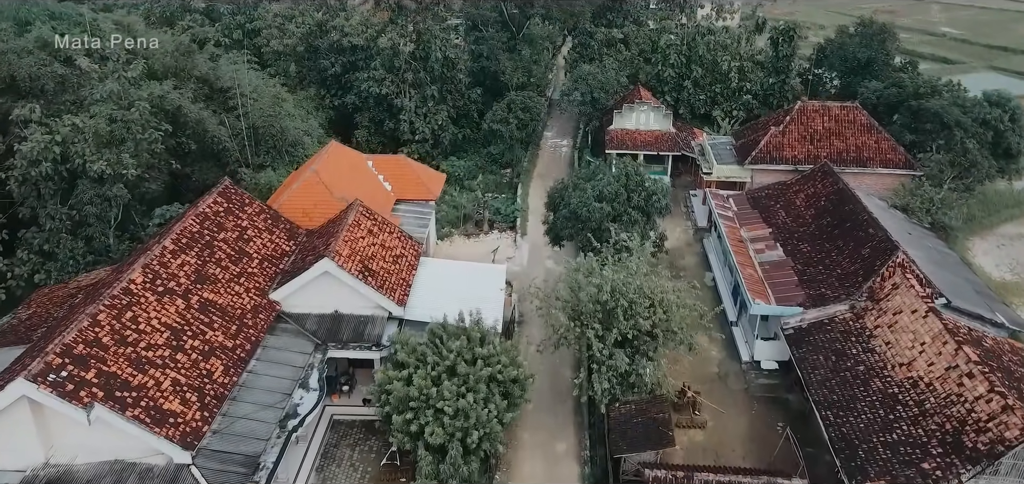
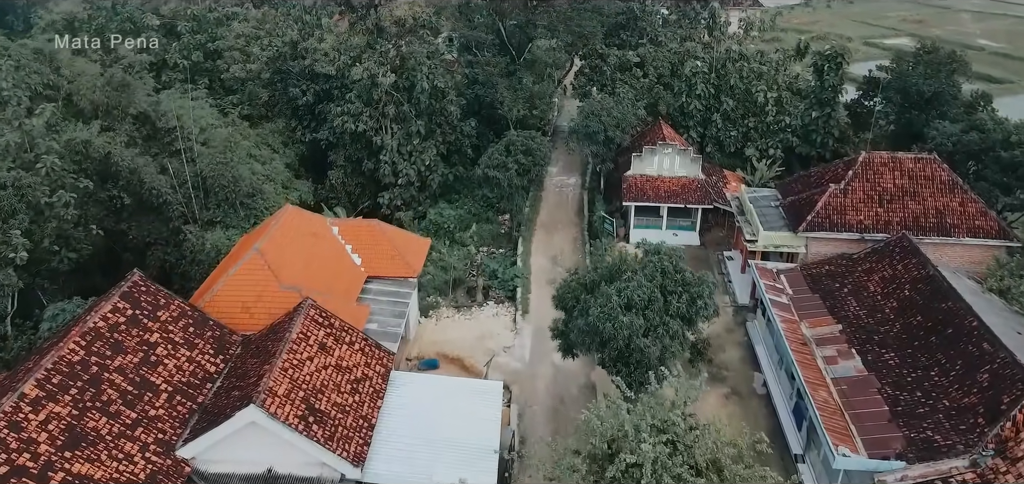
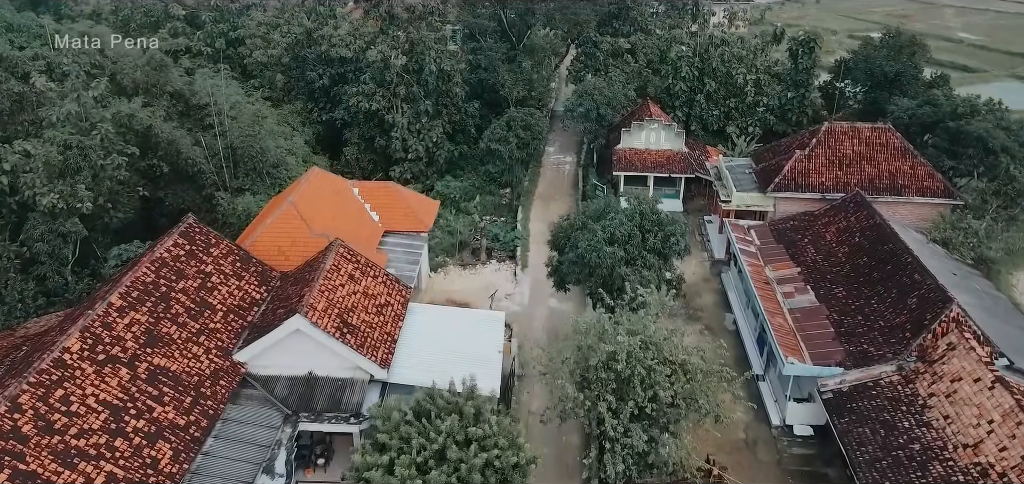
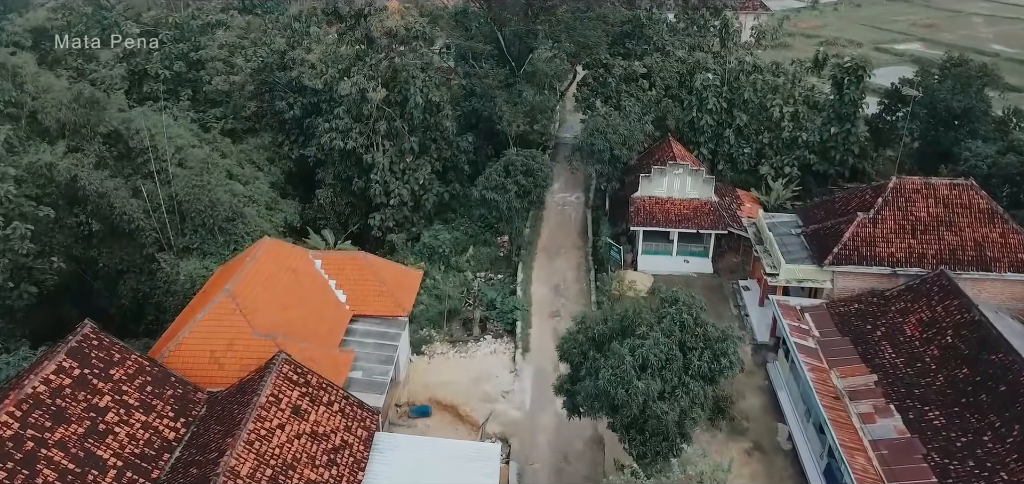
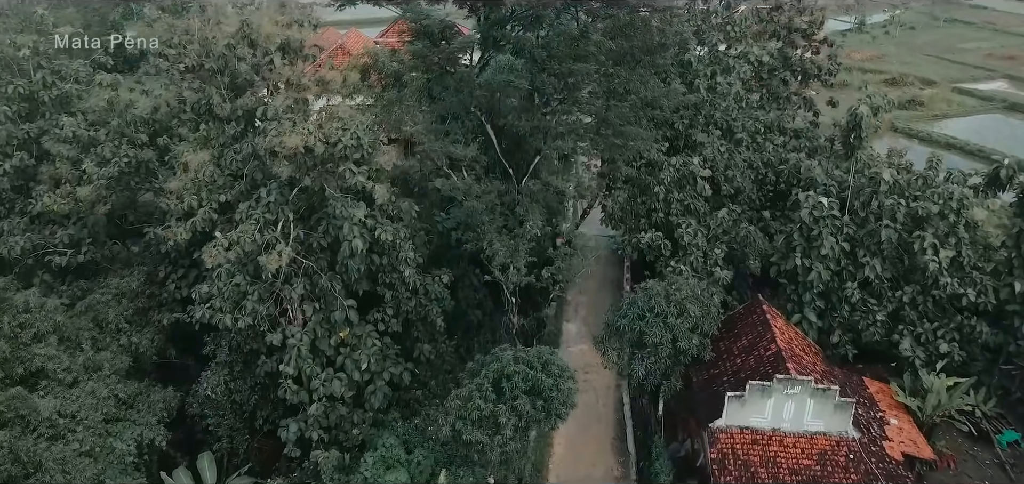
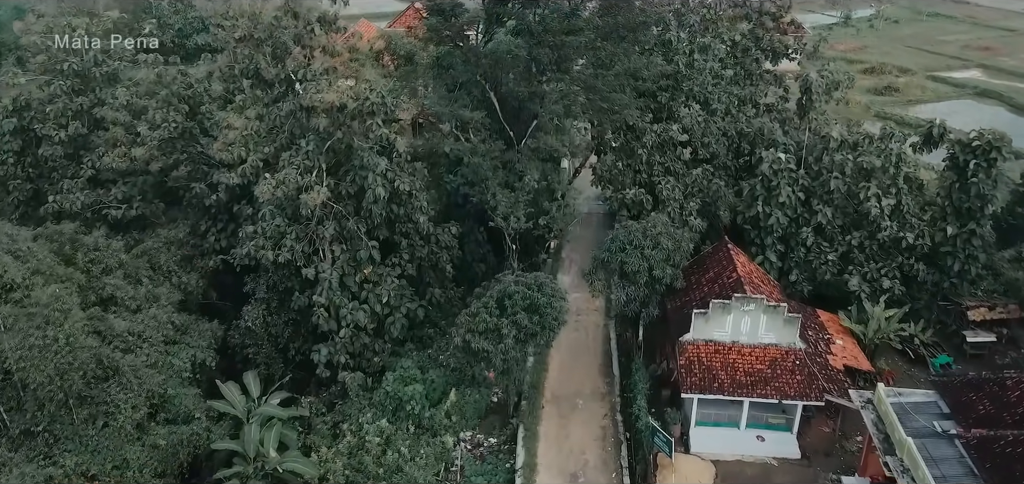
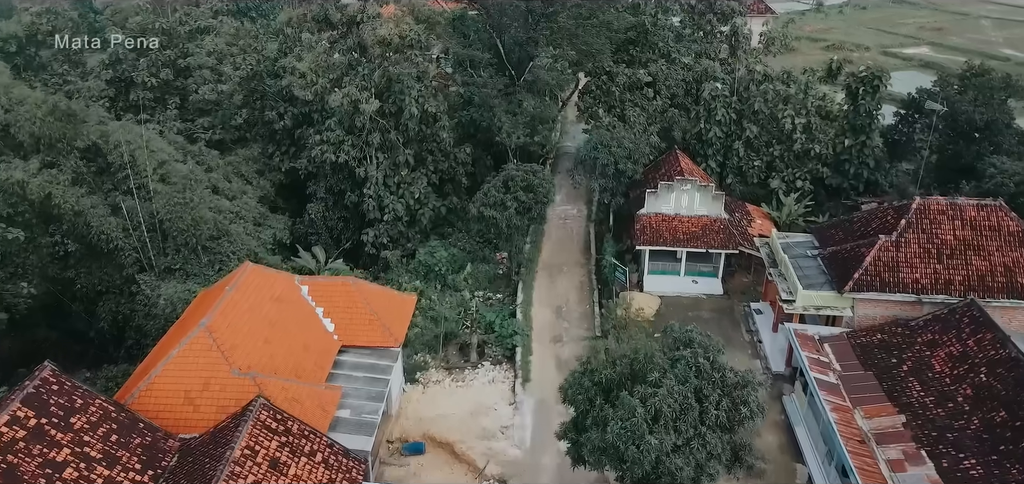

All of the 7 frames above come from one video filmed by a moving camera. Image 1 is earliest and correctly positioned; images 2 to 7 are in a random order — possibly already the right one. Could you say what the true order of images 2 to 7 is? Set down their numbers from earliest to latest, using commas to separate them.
3, 2, 4, 7, 6, 5
